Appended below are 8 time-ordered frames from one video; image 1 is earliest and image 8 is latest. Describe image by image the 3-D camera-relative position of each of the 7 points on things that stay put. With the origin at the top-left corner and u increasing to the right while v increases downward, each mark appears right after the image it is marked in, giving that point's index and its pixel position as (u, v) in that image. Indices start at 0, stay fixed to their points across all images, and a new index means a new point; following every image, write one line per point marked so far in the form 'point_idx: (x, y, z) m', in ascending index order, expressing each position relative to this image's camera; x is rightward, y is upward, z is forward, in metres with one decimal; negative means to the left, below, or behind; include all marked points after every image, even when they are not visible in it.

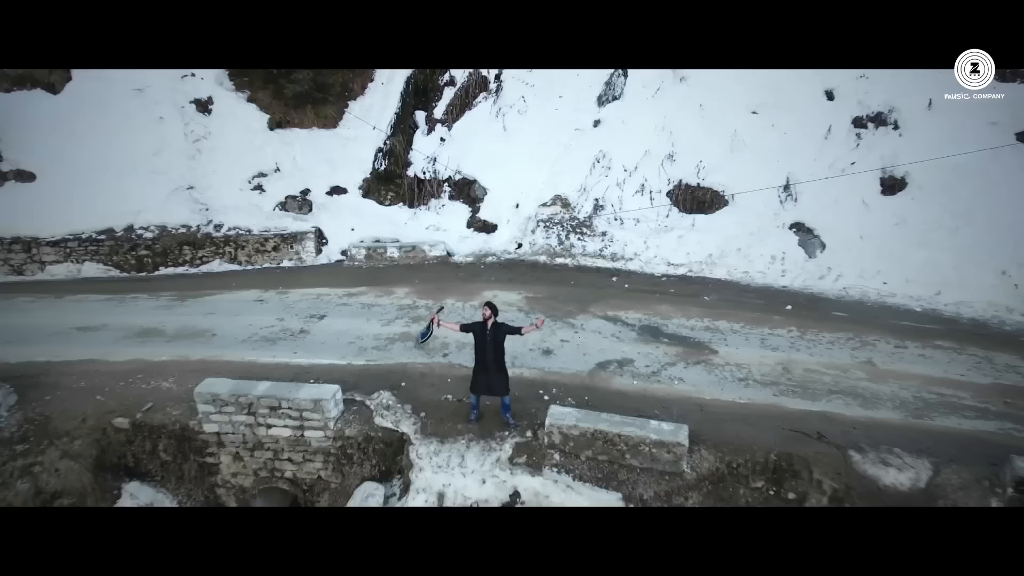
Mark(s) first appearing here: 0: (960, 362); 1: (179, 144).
0: (+3.4, -0.5, +5.2) m
1: (-4.3, +1.8, +8.9) m
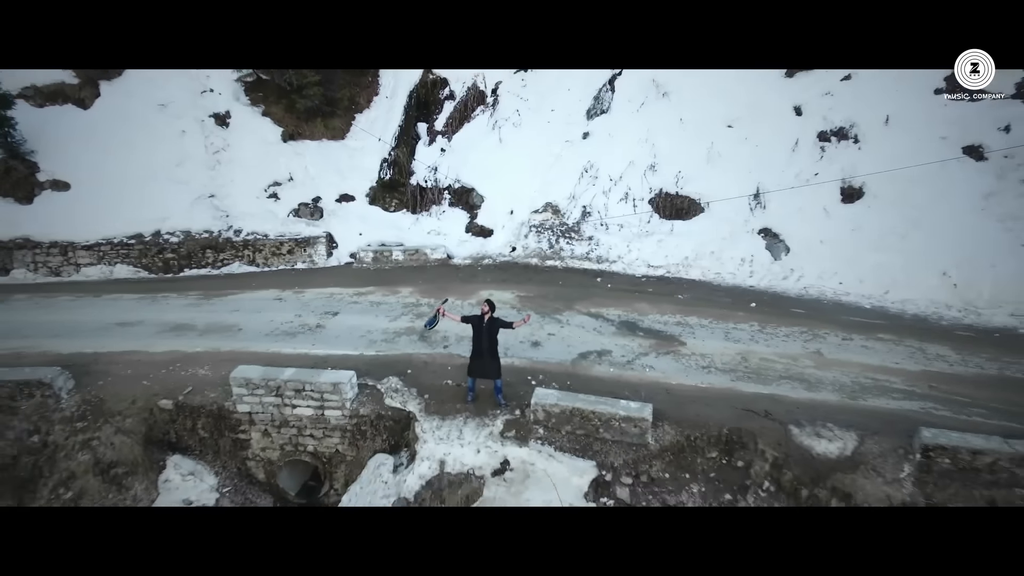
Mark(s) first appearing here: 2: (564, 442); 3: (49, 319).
0: (+3.3, -0.5, +5.9) m
1: (-4.3, +1.8, +9.6) m
2: (+0.4, -1.1, +5.1) m
3: (-4.7, -0.3, +7.0) m
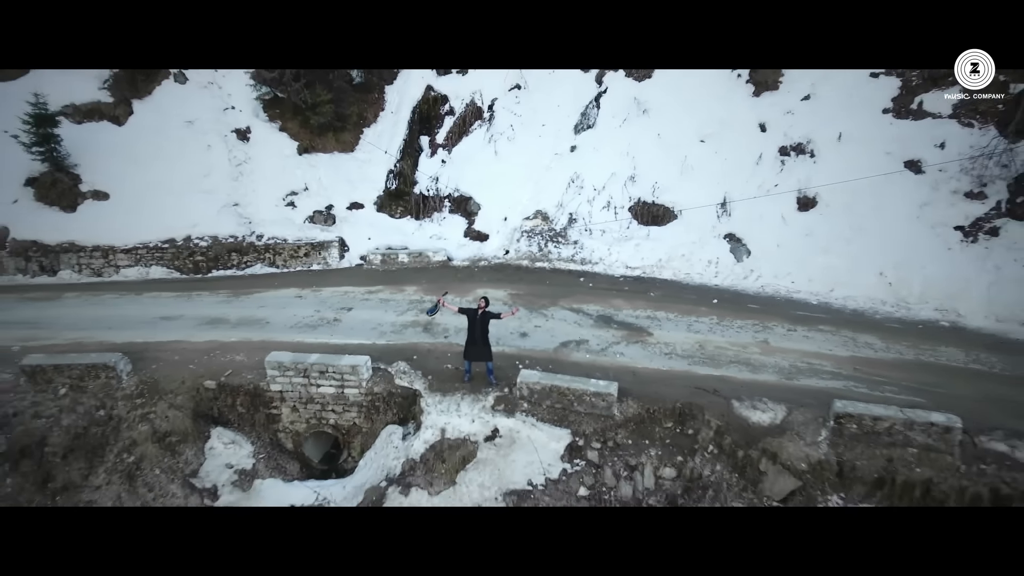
0: (+3.2, -0.5, +6.9) m
1: (-4.4, +1.9, +10.6) m
2: (+0.3, -1.1, +6.1) m
3: (-4.8, -0.3, +8.0) m
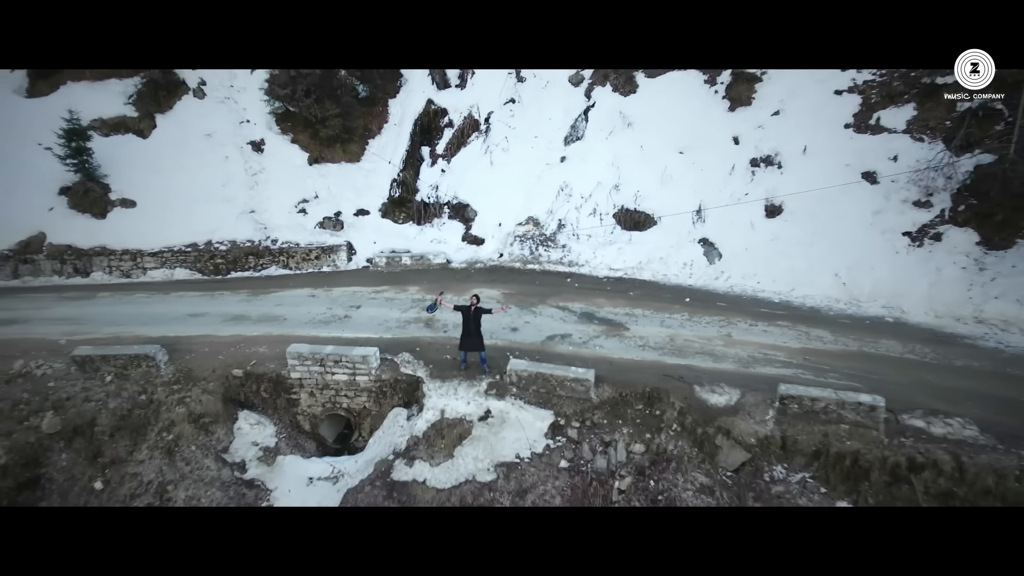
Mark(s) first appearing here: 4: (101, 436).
0: (+3.1, -0.5, +7.8) m
1: (-4.5, +1.8, +11.5) m
2: (+0.2, -1.1, +6.9) m
3: (-4.9, -0.3, +8.8) m
4: (-4.1, -1.4, +6.8) m
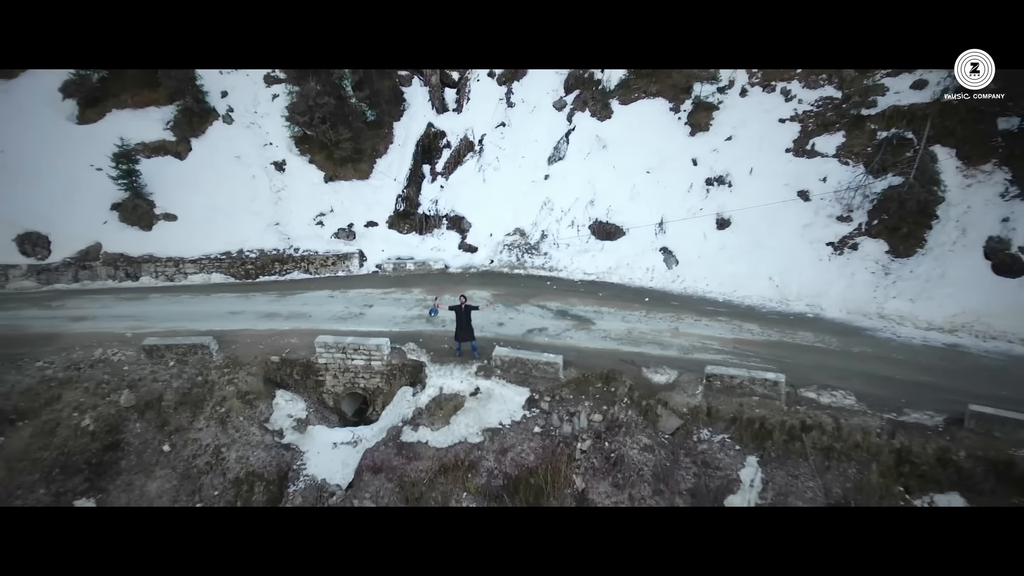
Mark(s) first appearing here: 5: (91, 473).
0: (+2.9, -0.5, +9.4) m
1: (-4.7, +1.8, +13.2) m
2: (0.0, -1.1, +8.6) m
3: (-5.1, -0.3, +10.5) m
4: (-4.3, -1.5, +8.5) m
5: (-4.9, -2.1, +7.9) m
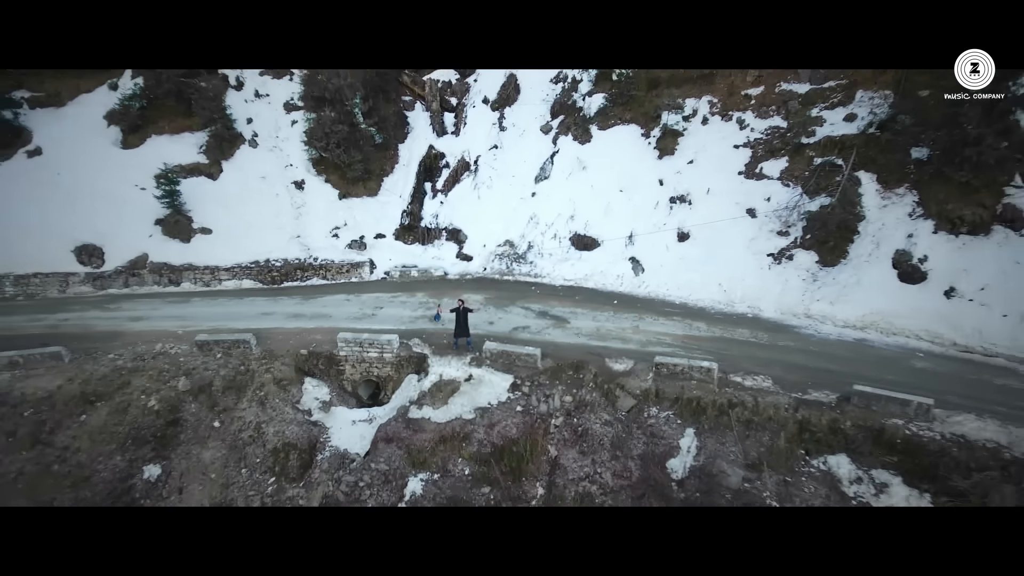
0: (+2.7, -0.6, +11.3) m
1: (-4.9, +1.7, +15.0) m
2: (-0.2, -1.2, +10.5) m
3: (-5.3, -0.4, +12.4) m
4: (-4.5, -1.6, +10.3) m
5: (-5.1, -2.2, +9.7) m
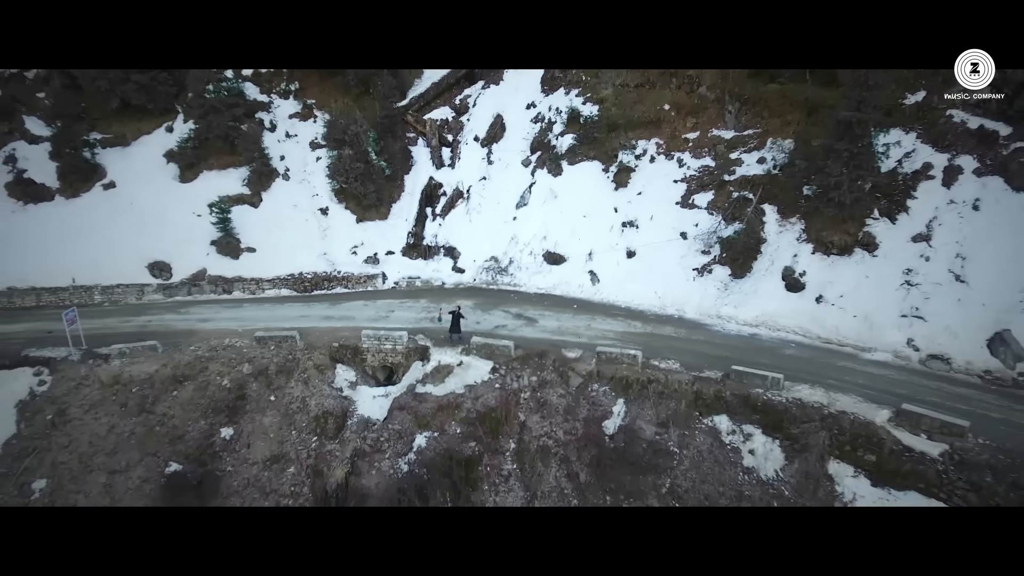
0: (+2.3, -0.8, +14.8) m
1: (-5.3, +1.5, +18.6) m
2: (-0.6, -1.4, +14.0) m
3: (-5.7, -0.6, +15.9) m
4: (-4.8, -1.7, +13.8) m
5: (-5.4, -2.4, +13.3) m
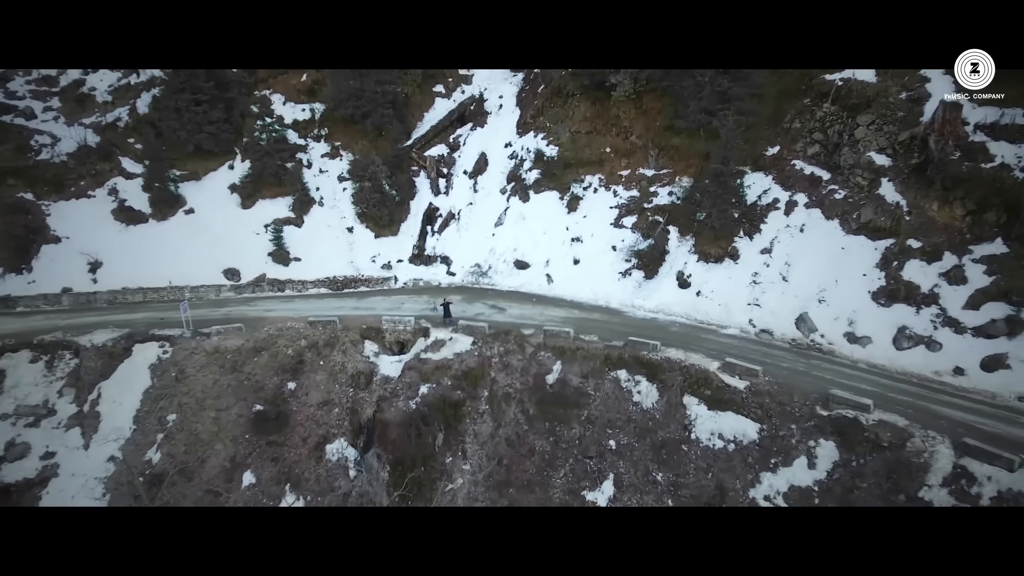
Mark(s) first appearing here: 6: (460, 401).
0: (+1.6, -0.7, +21.1) m
1: (-6.1, +1.5, +24.8) m
2: (-1.3, -1.3, +20.2) m
3: (-6.4, -0.6, +22.2) m
4: (-5.6, -1.7, +20.1) m
5: (-6.2, -2.3, +19.5) m
6: (-1.4, -3.0, +18.3) m
